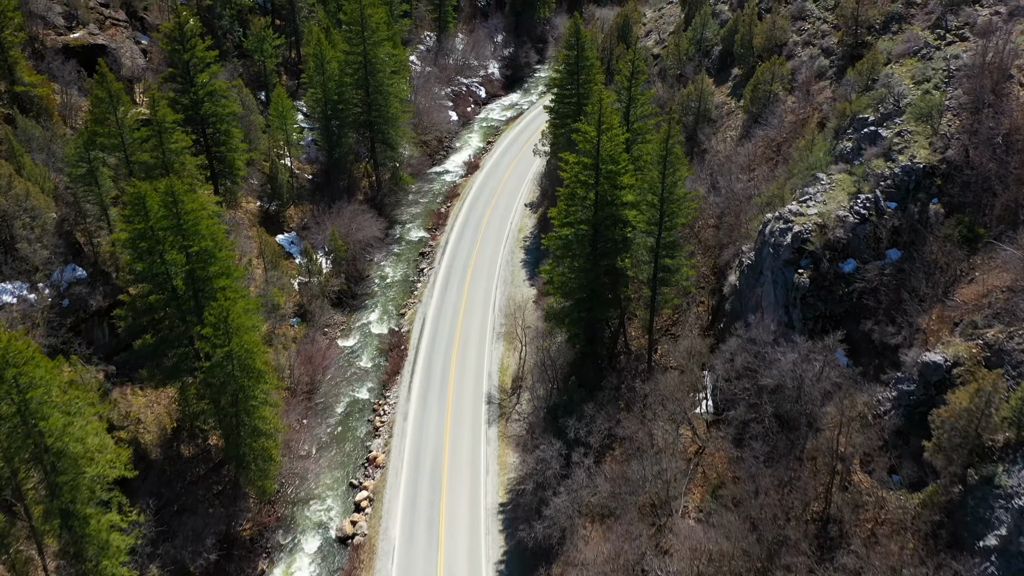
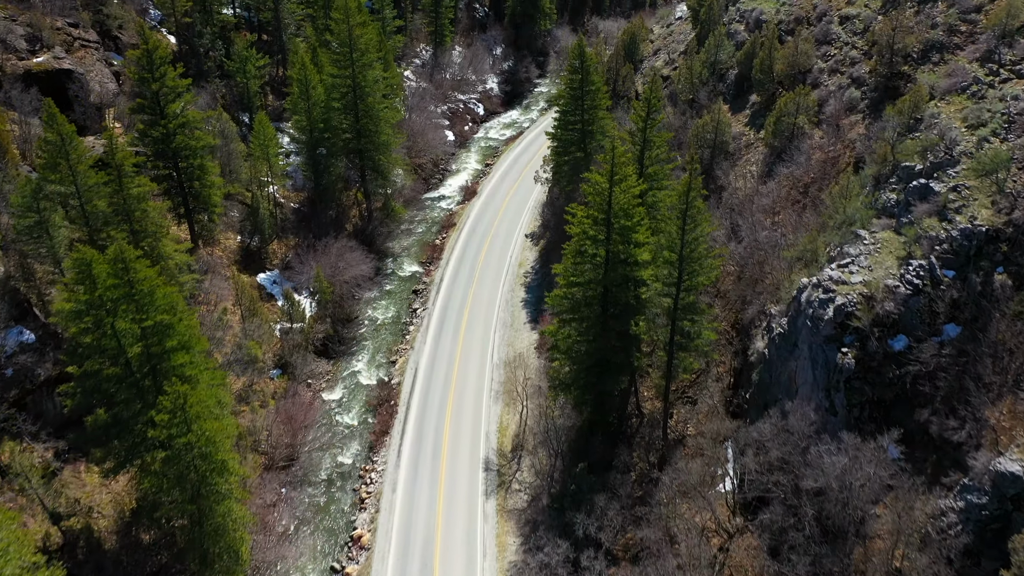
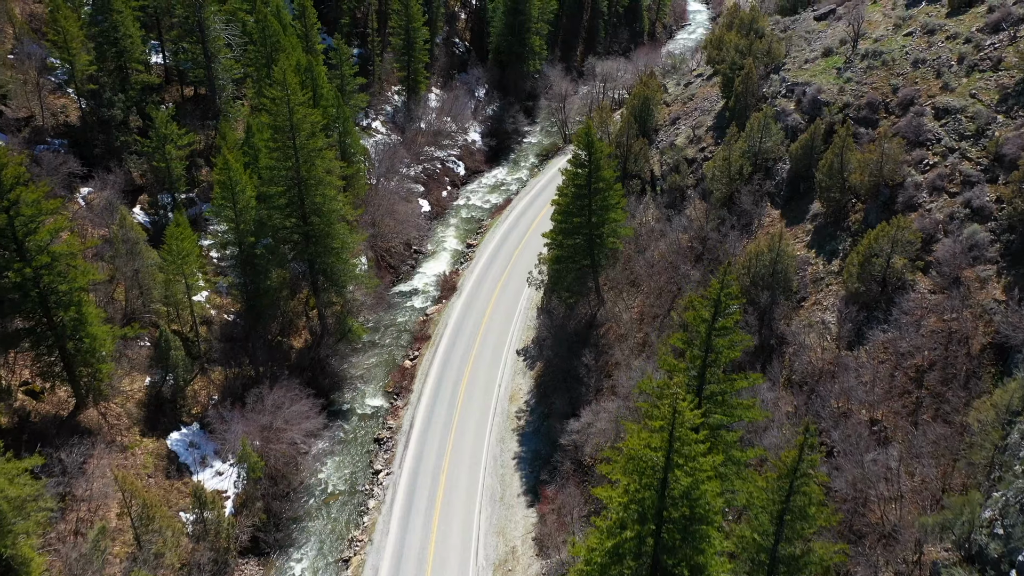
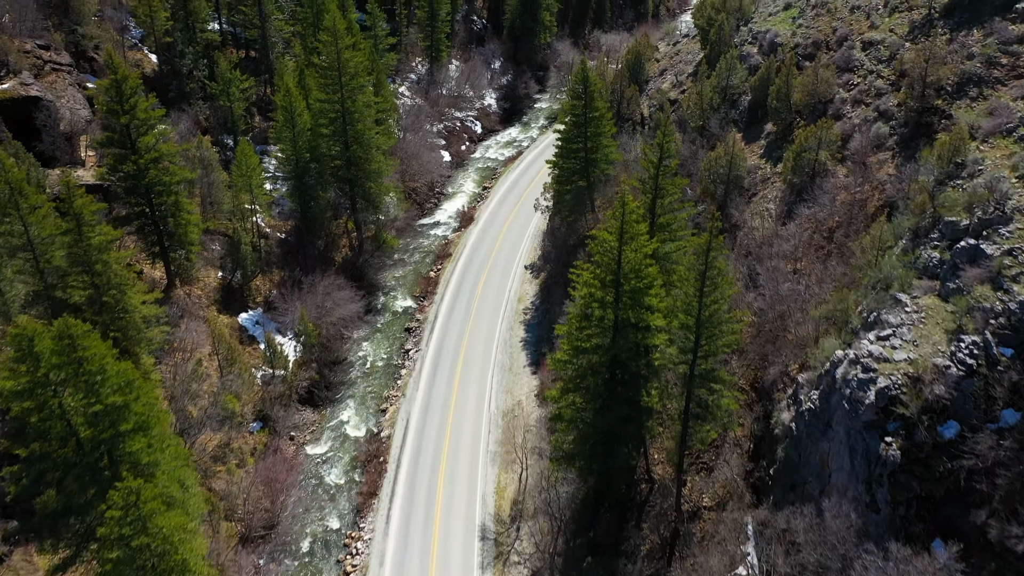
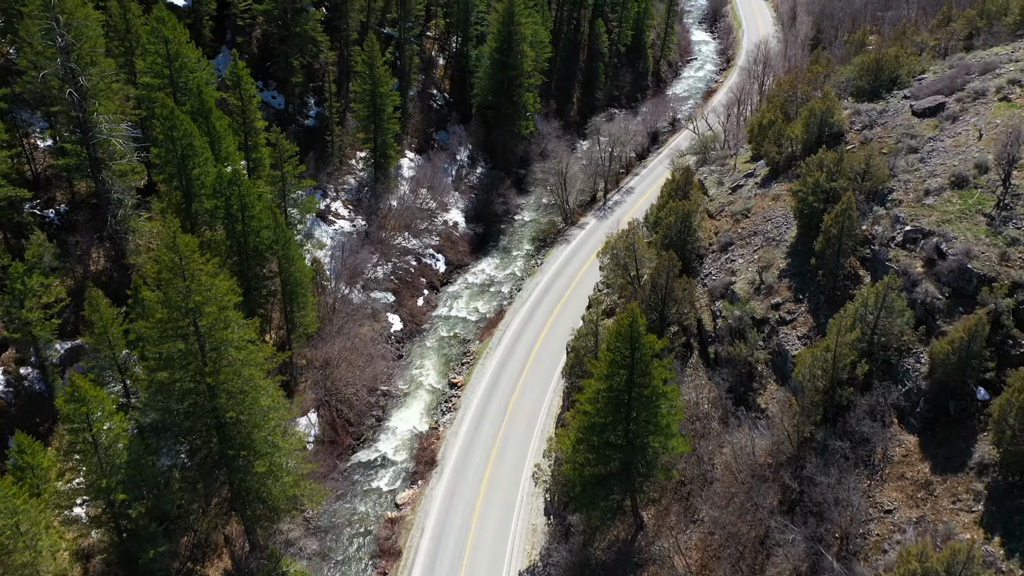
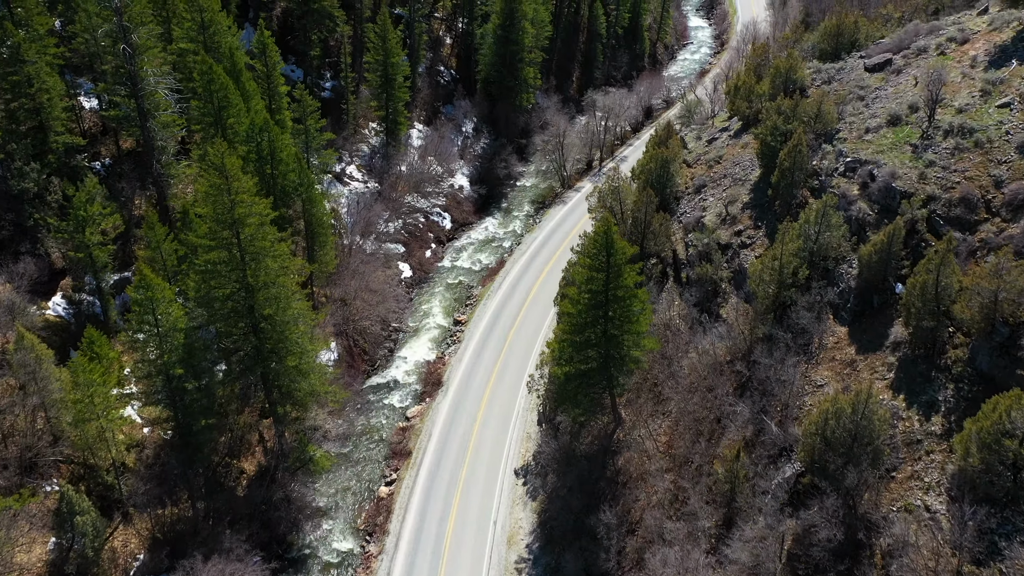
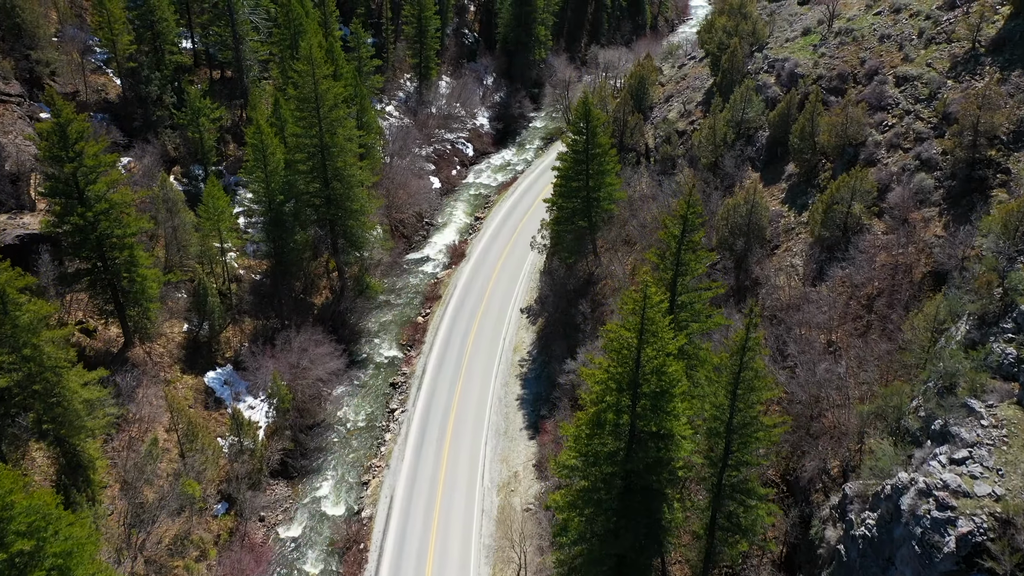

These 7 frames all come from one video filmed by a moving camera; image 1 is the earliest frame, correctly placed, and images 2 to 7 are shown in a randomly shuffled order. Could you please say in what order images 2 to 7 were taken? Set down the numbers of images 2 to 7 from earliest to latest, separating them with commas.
2, 4, 7, 3, 6, 5
